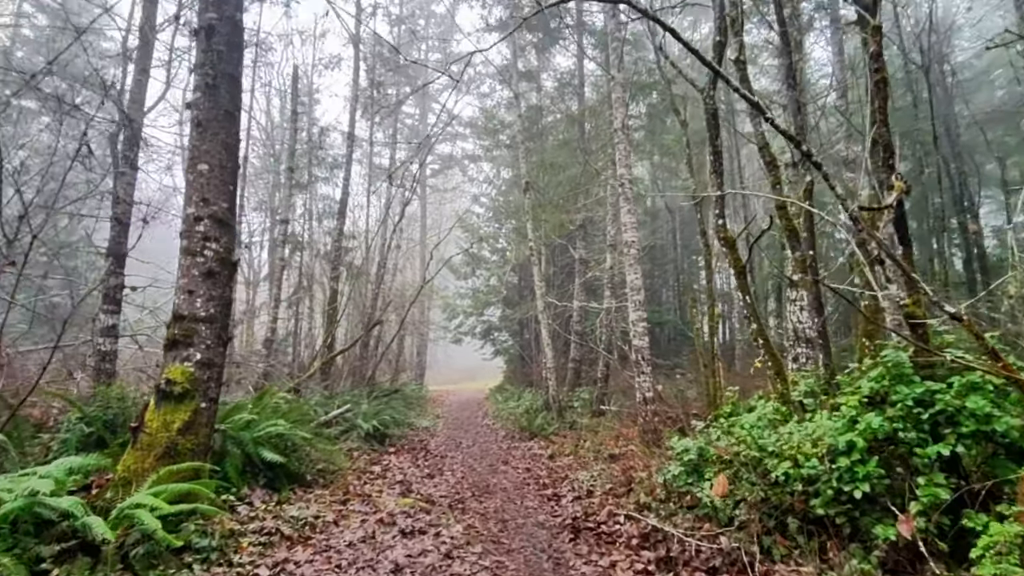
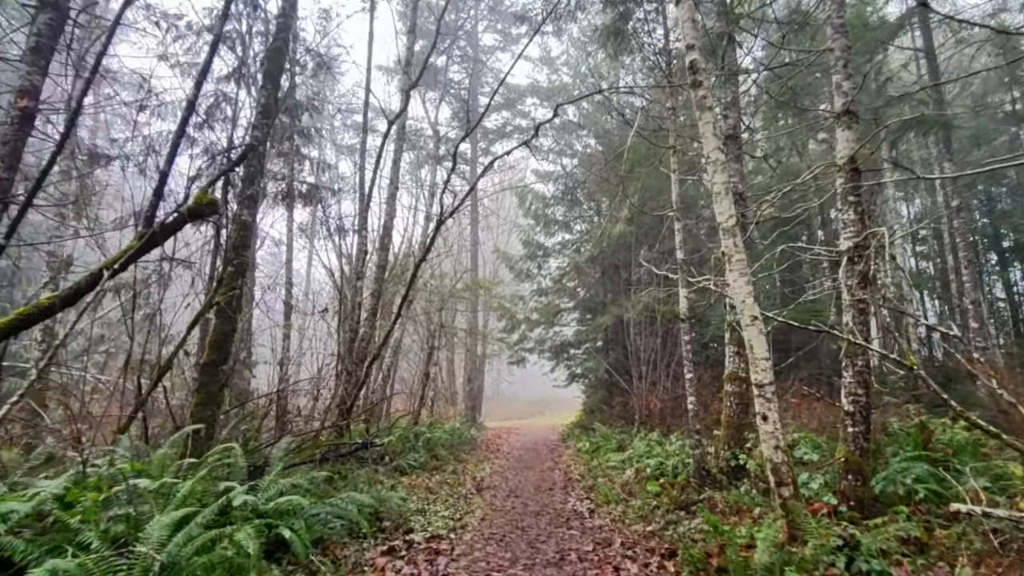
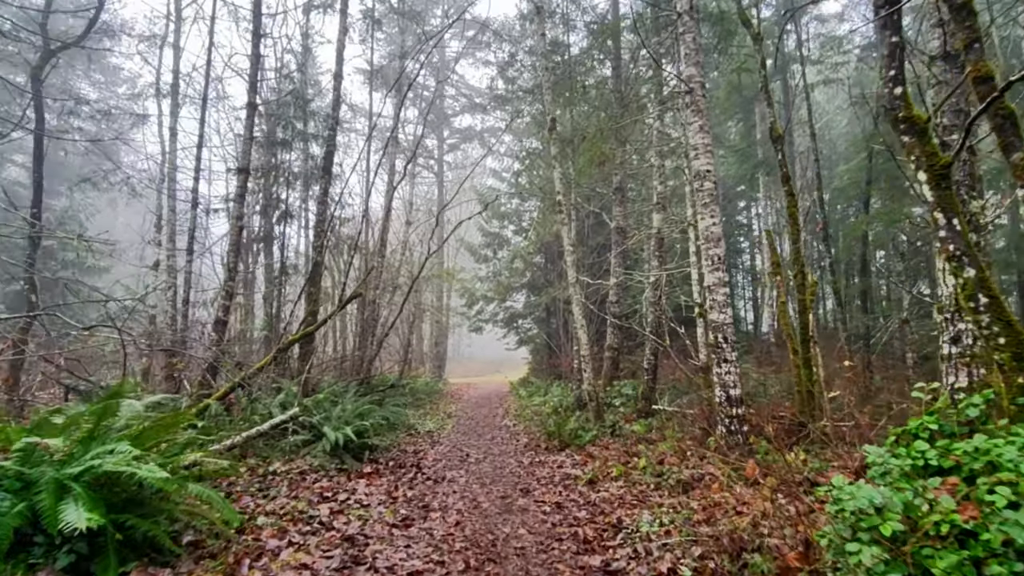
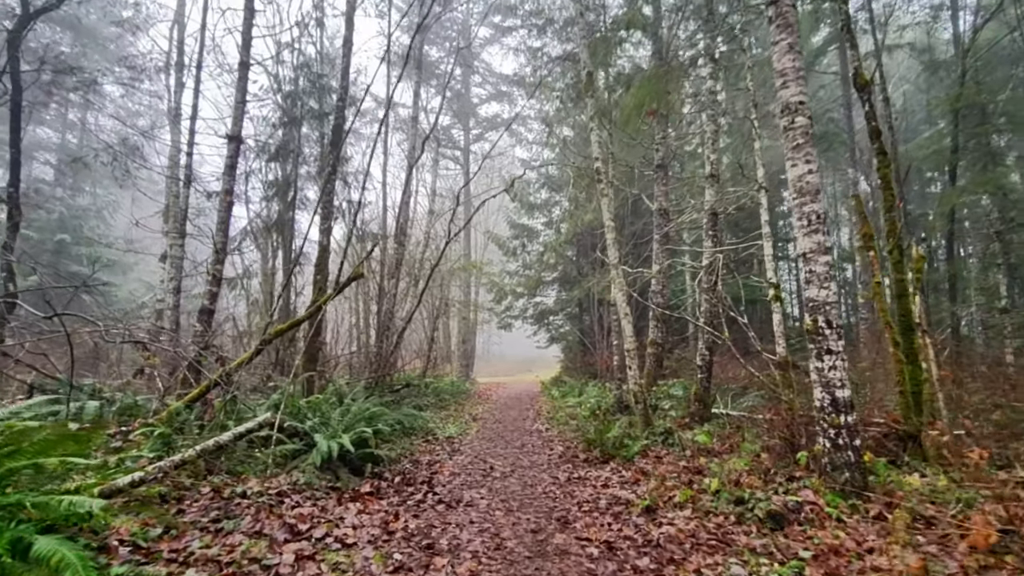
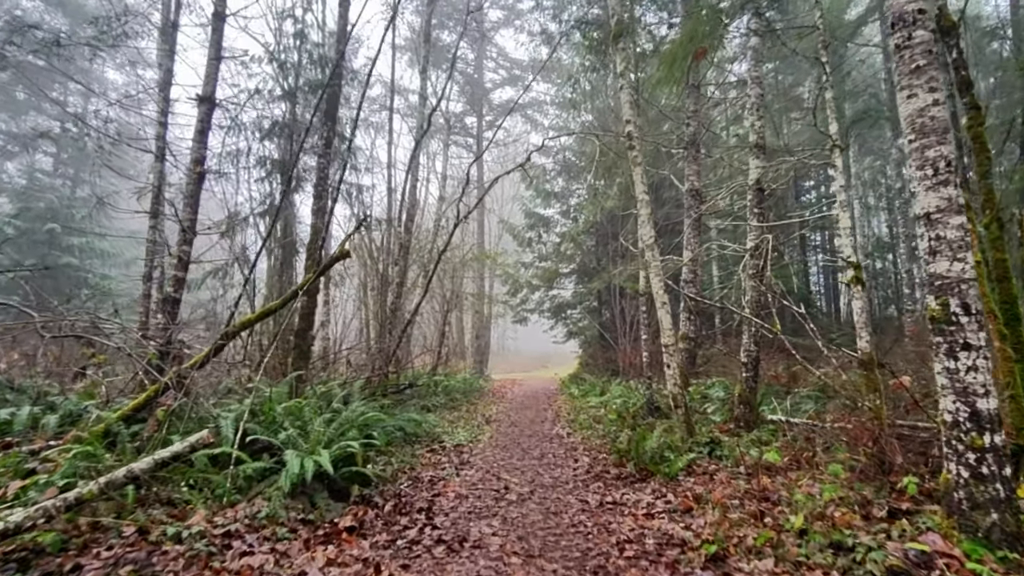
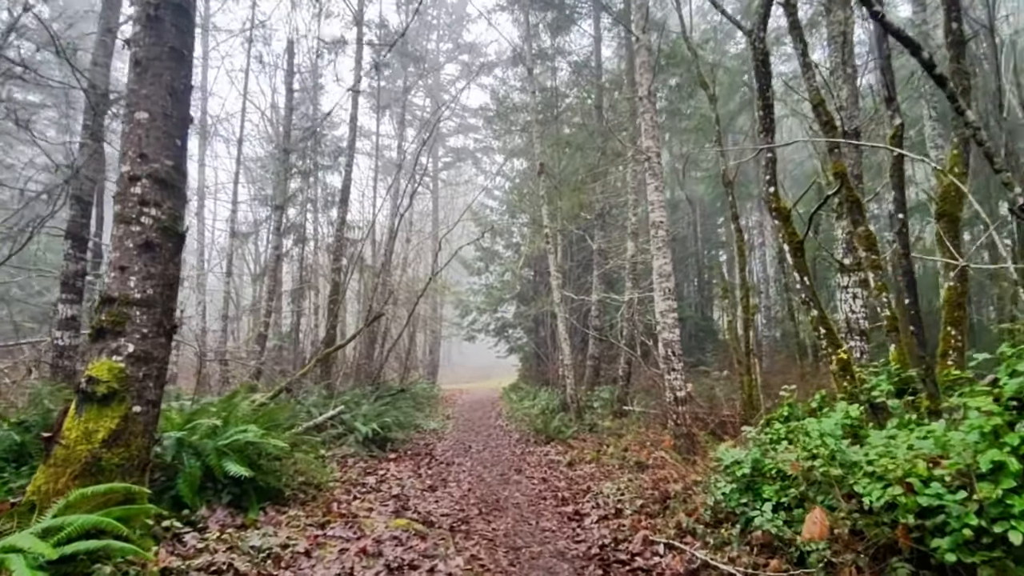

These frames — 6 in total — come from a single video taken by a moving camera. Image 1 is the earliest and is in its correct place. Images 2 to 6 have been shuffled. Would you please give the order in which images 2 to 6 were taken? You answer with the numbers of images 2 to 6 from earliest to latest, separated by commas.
6, 3, 4, 5, 2
